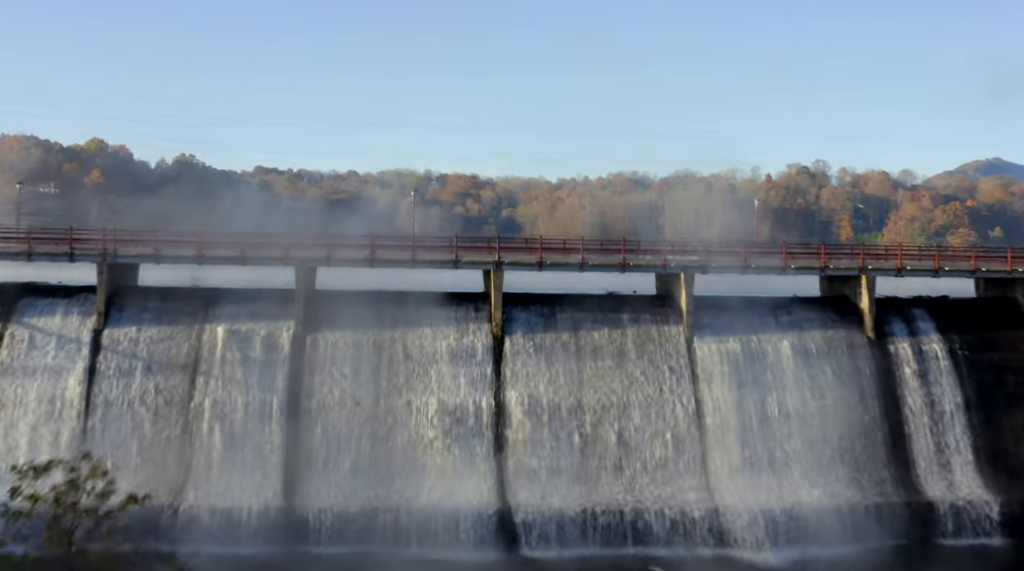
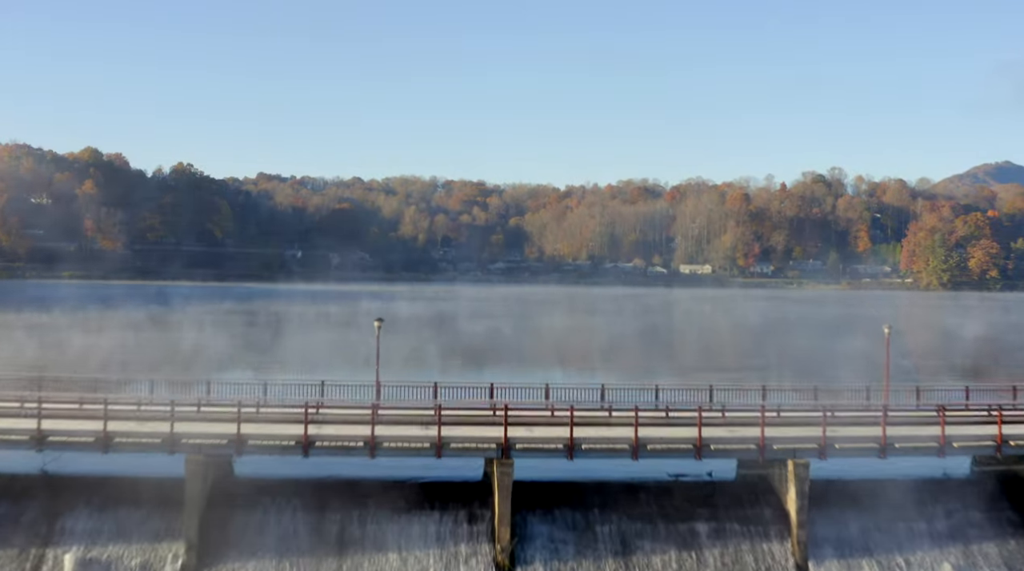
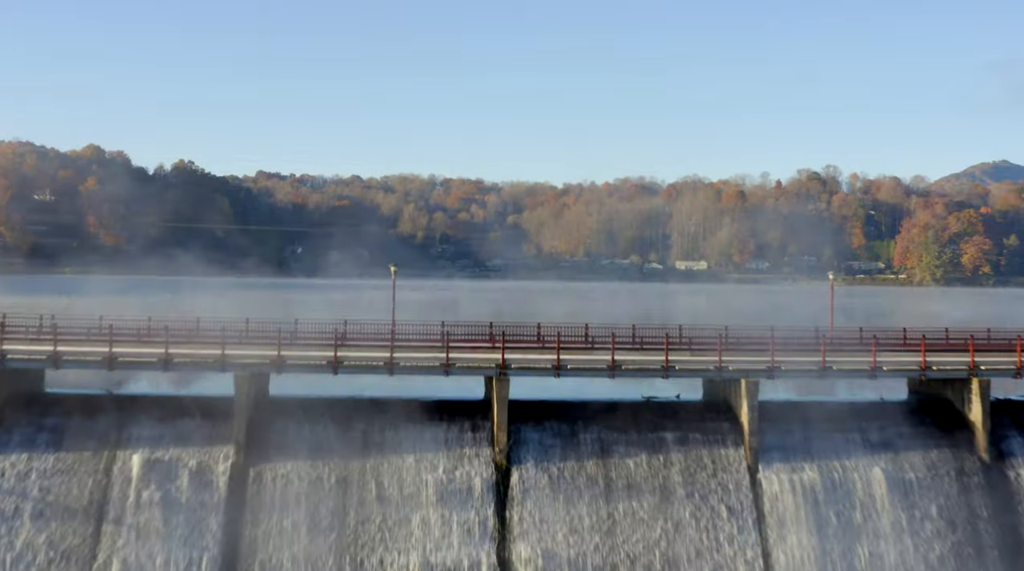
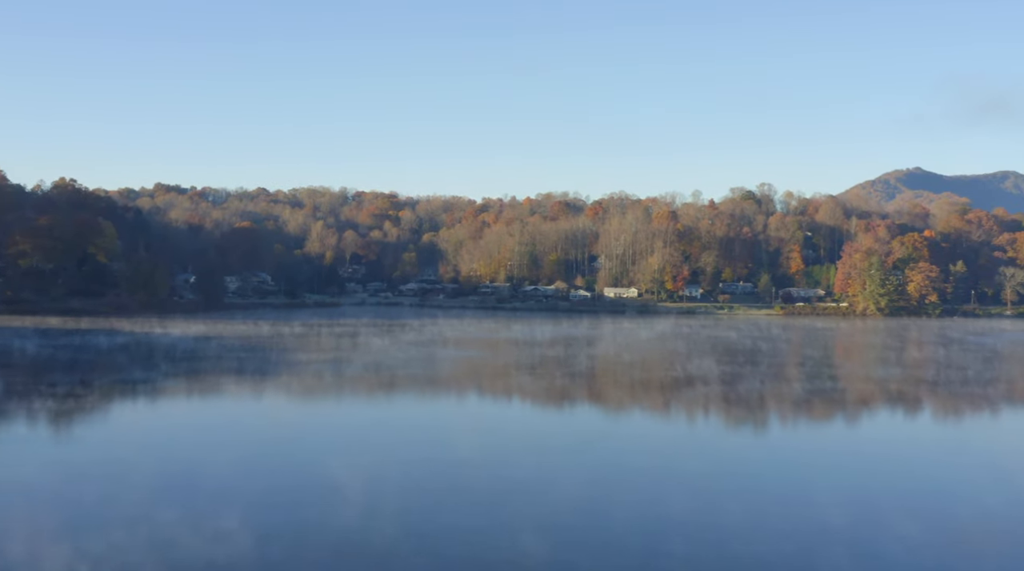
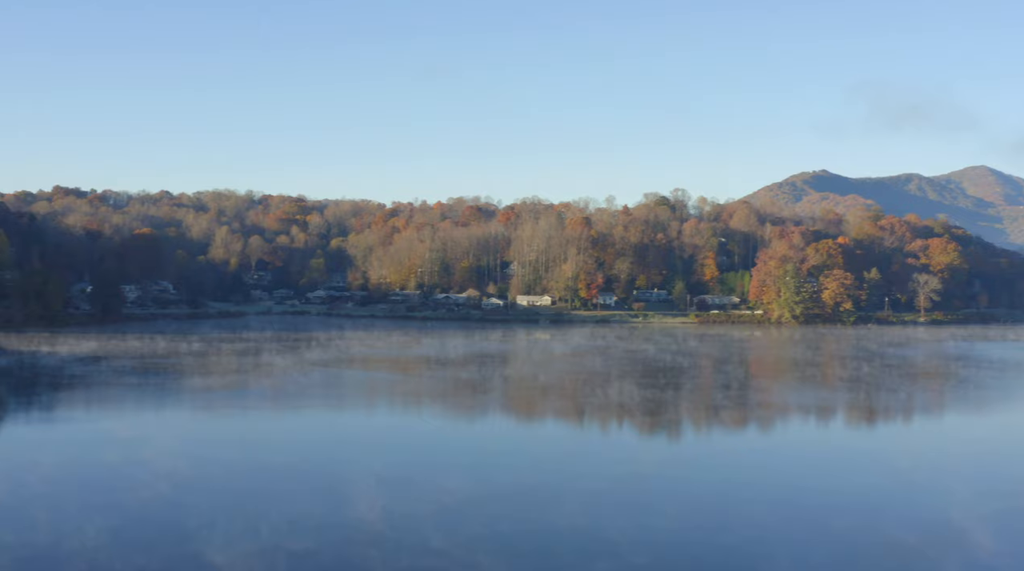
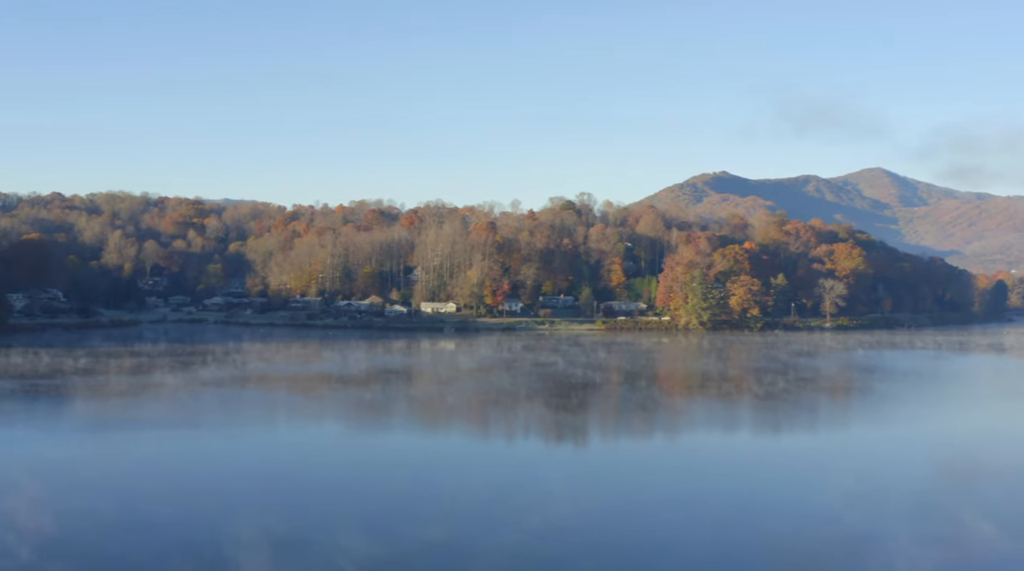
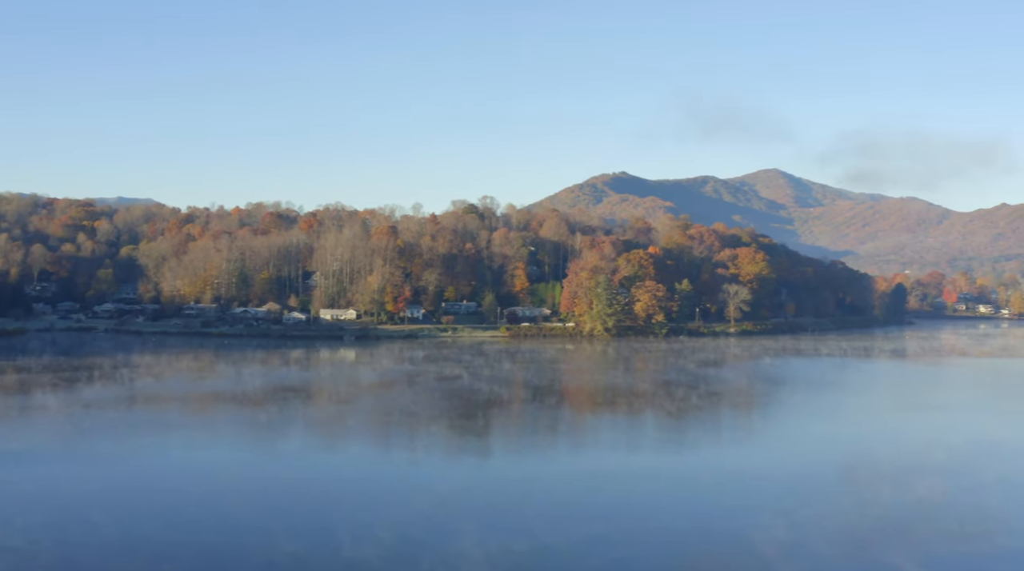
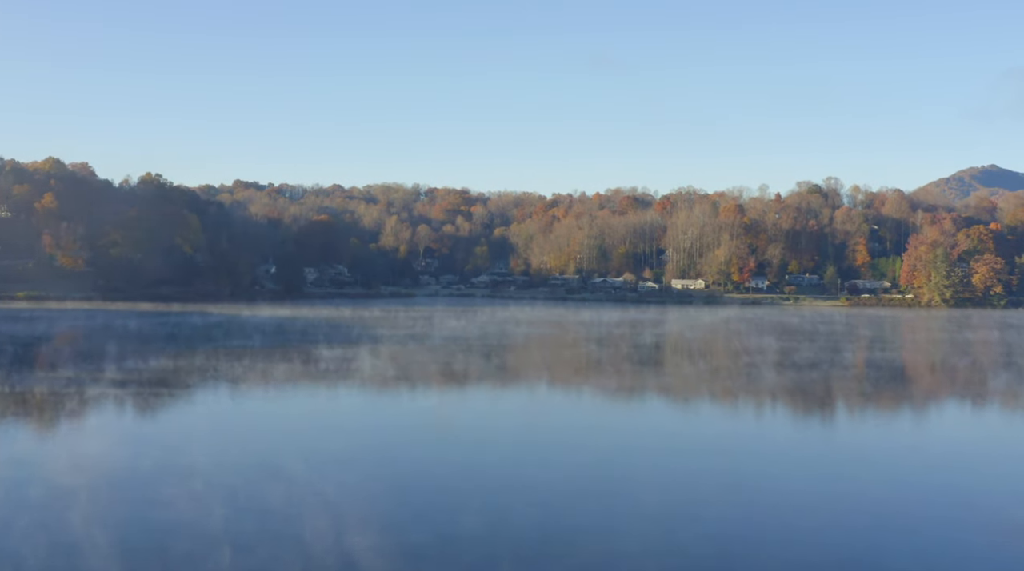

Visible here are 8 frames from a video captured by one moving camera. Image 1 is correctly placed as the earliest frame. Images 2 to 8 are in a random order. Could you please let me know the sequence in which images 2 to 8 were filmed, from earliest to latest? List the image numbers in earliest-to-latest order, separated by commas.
3, 2, 8, 4, 5, 6, 7
